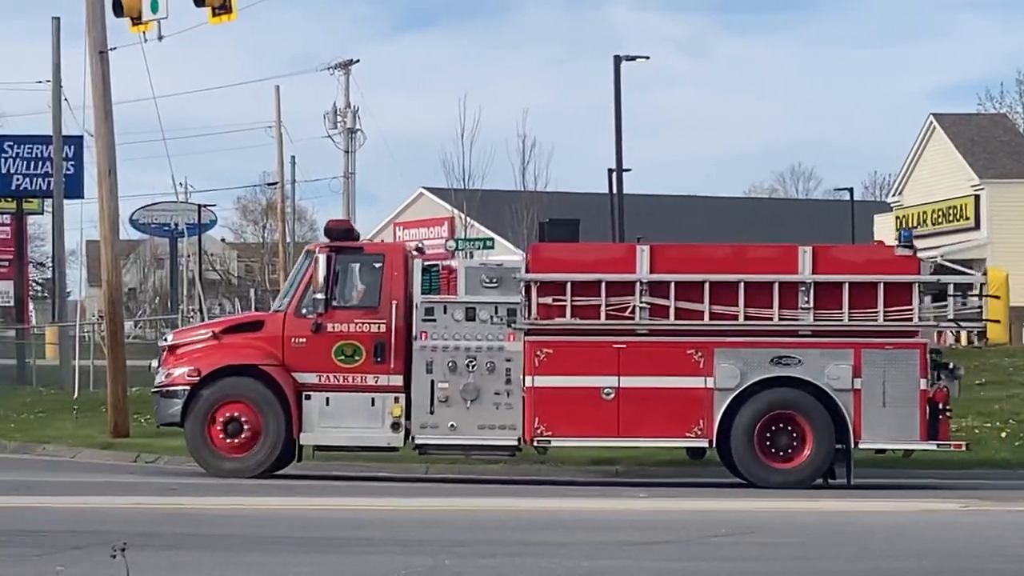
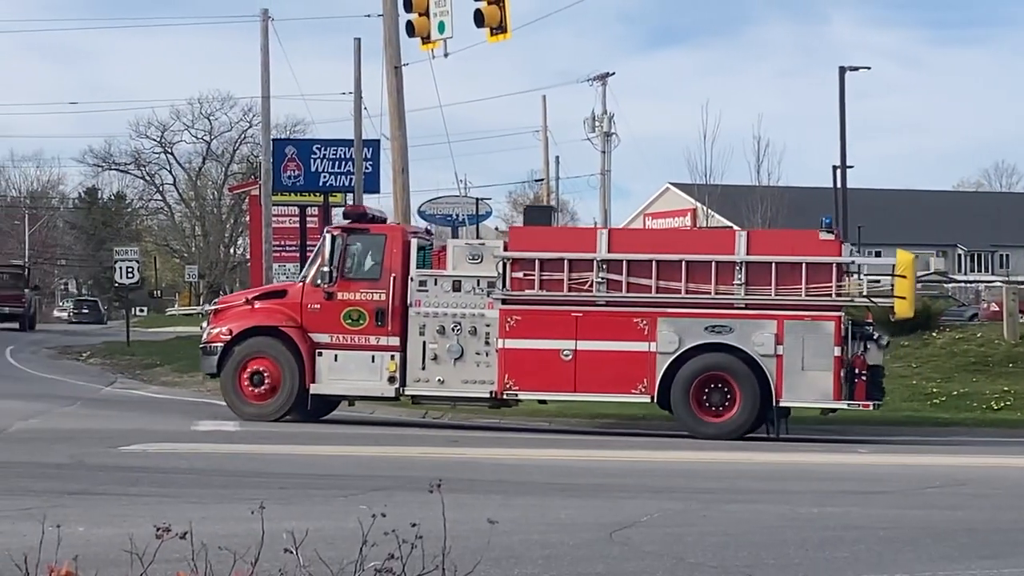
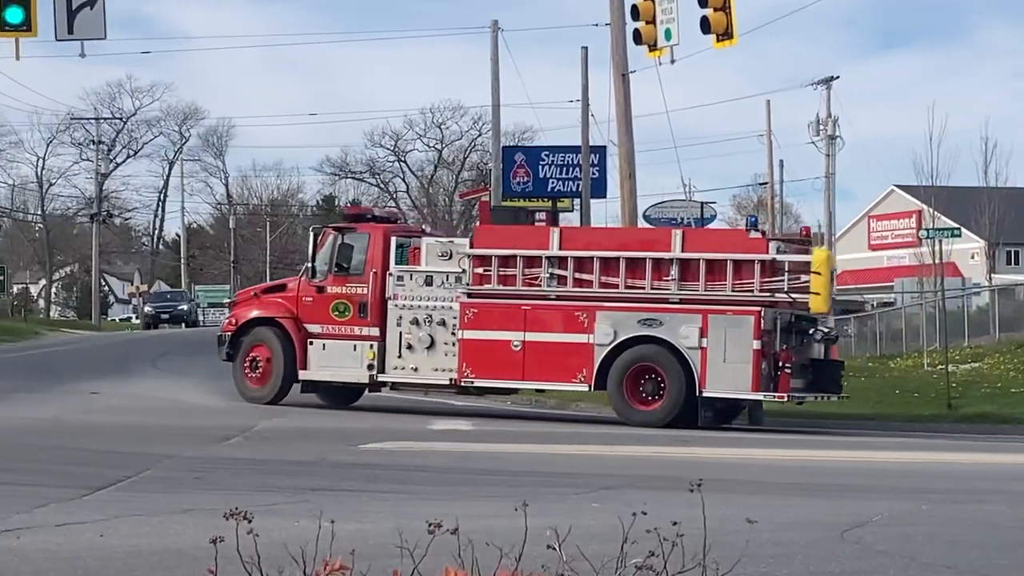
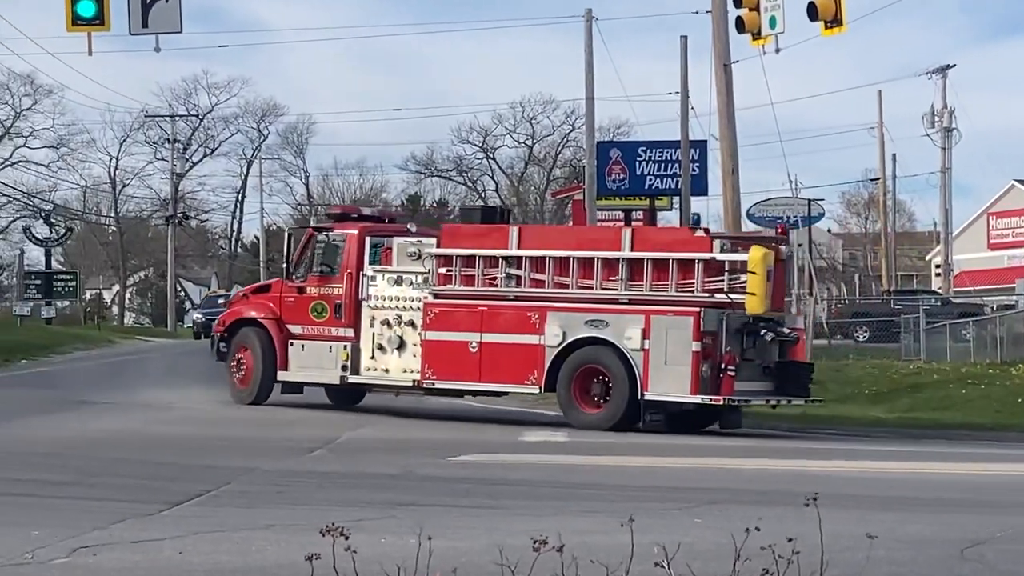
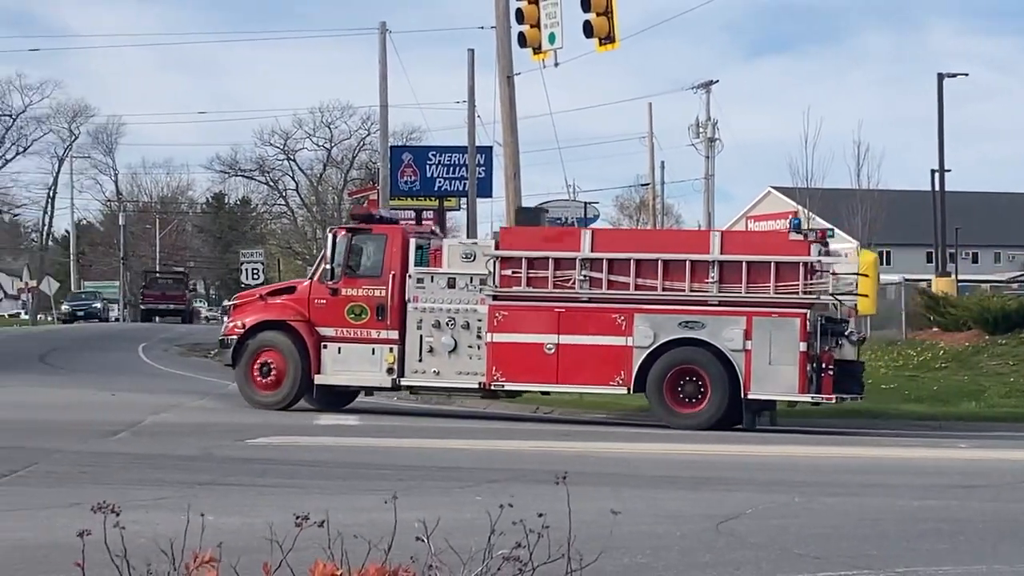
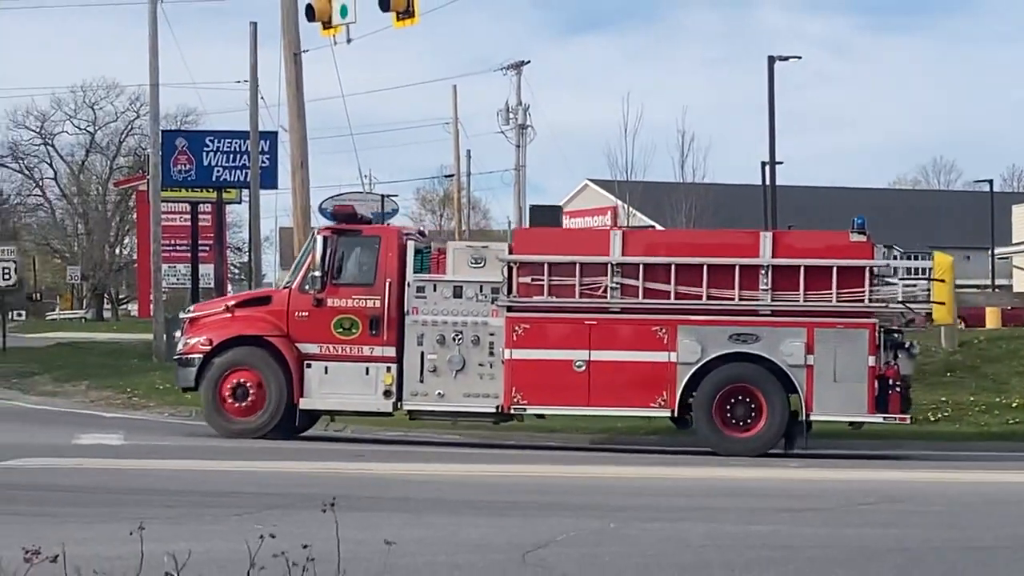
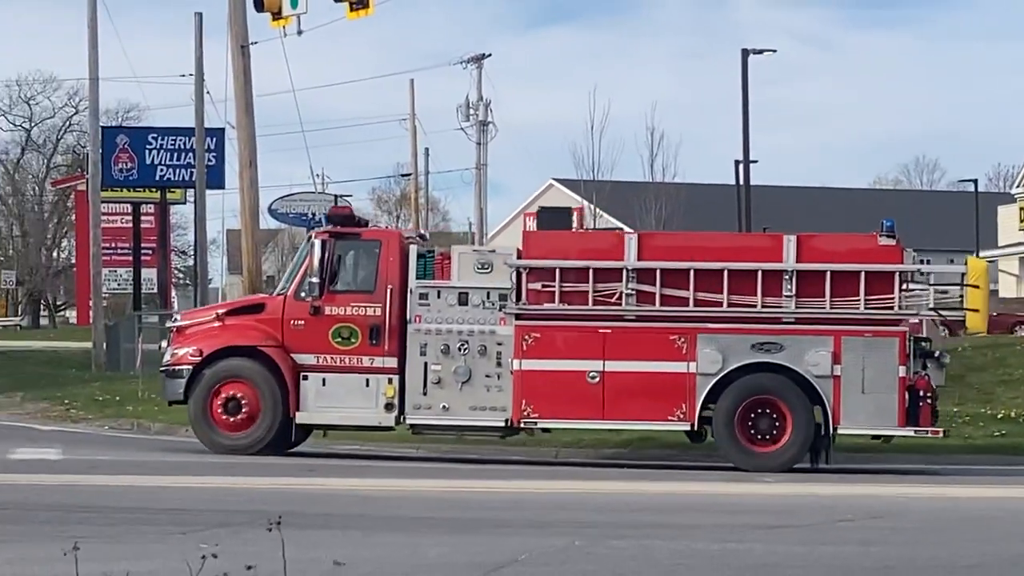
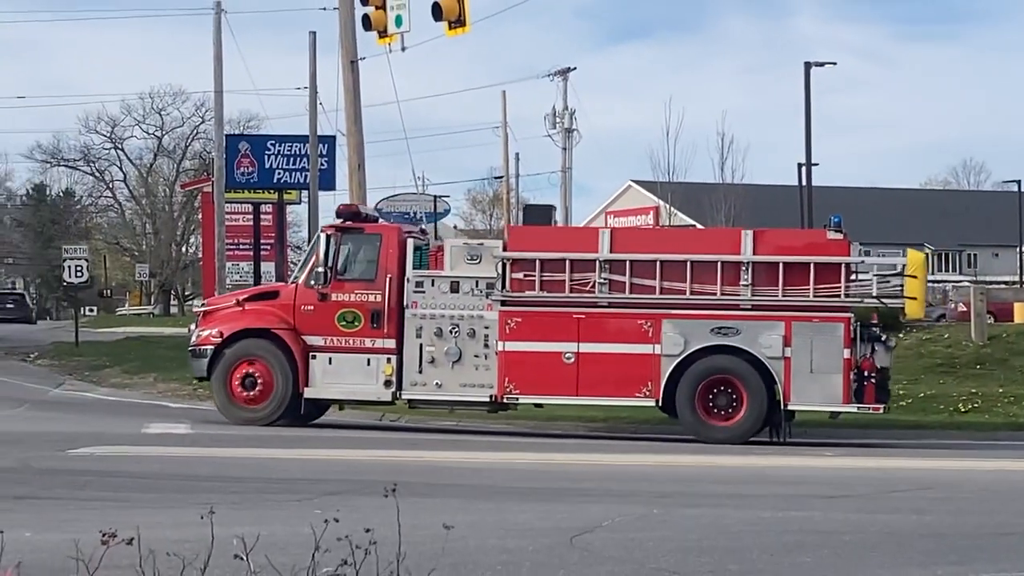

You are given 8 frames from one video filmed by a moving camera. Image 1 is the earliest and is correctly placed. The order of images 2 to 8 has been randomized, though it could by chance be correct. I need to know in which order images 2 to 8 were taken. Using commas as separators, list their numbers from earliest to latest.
7, 6, 8, 2, 5, 3, 4
